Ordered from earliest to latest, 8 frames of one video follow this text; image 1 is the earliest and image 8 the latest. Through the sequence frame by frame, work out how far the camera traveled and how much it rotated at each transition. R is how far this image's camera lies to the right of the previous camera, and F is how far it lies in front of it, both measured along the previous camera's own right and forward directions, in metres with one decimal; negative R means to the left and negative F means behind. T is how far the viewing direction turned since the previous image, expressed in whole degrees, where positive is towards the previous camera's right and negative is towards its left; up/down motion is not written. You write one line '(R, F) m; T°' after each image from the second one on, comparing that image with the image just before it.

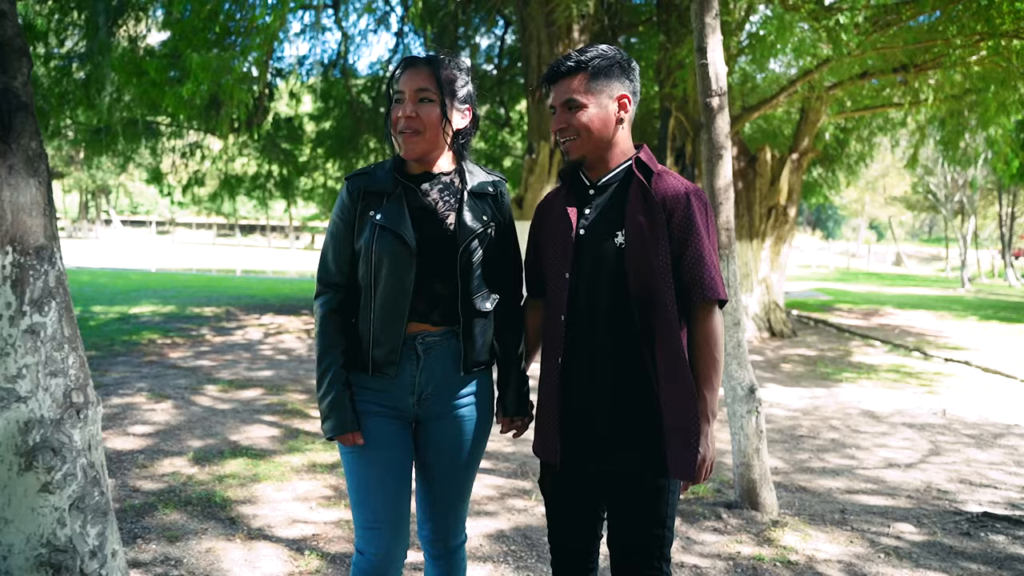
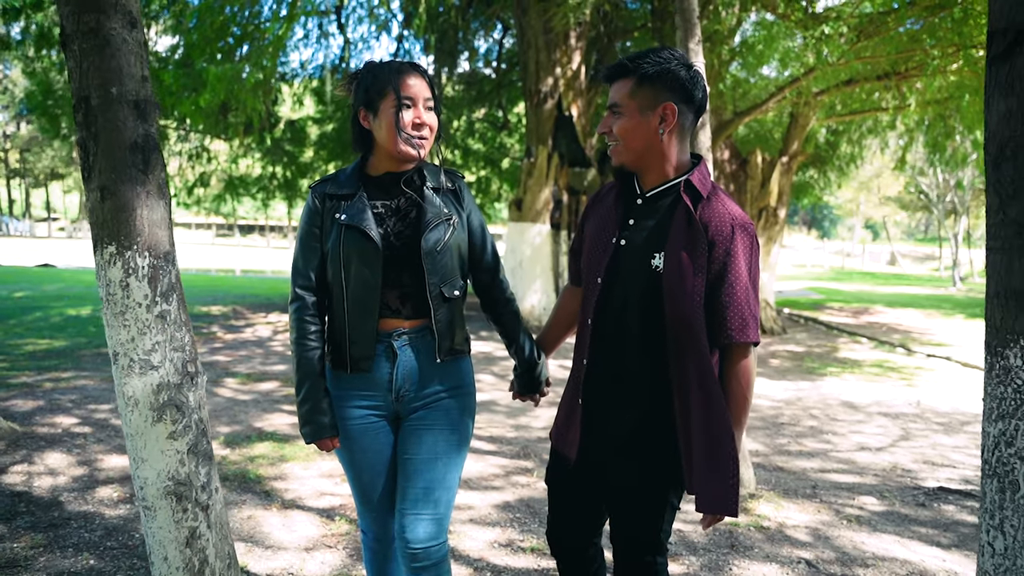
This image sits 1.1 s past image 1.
(0.0, -0.5) m; 0°
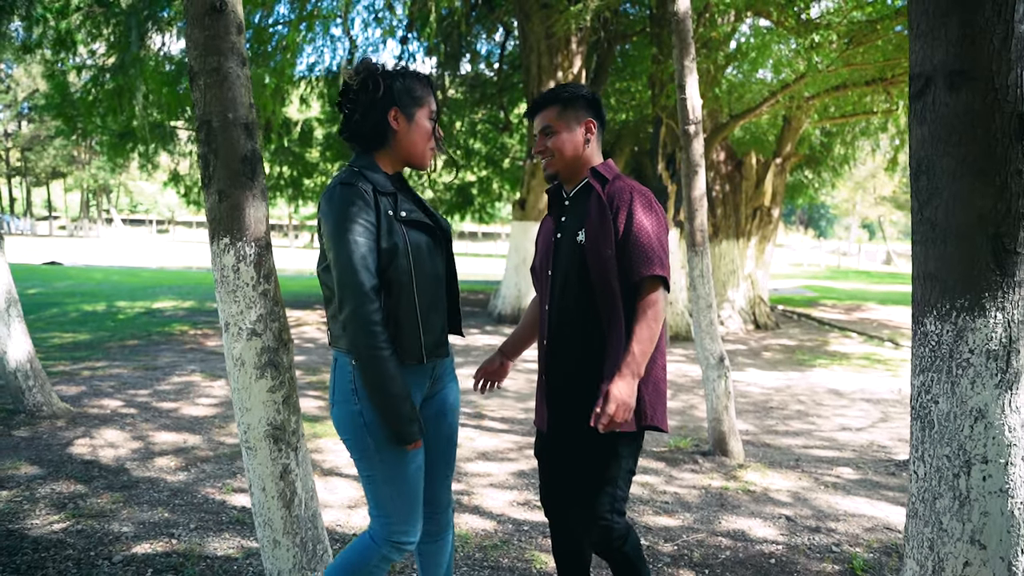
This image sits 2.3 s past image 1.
(-0.1, -0.6) m; 0°
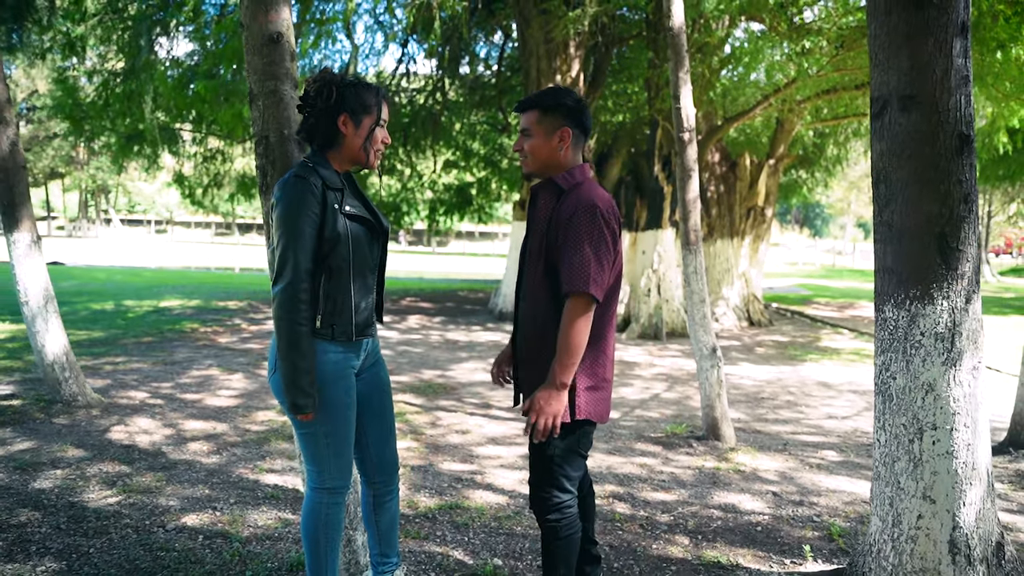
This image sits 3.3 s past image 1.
(-0.1, -0.4) m; 0°
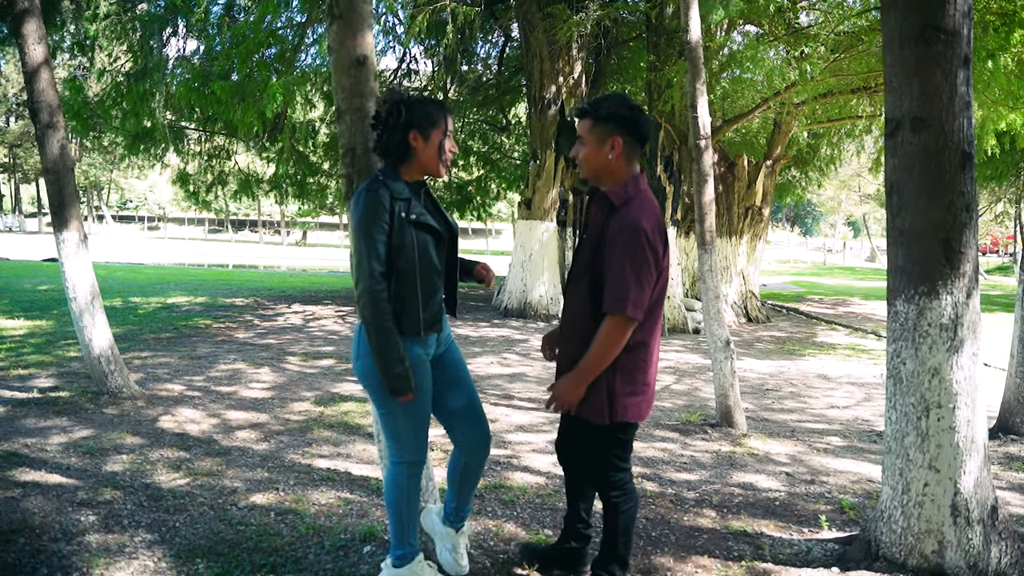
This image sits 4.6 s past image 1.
(-0.3, -0.4) m; +1°
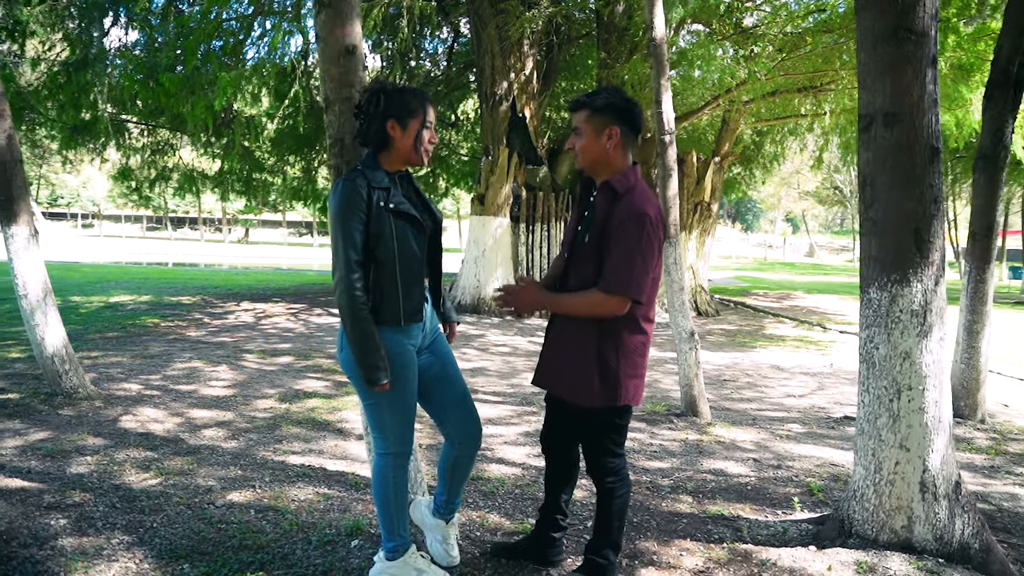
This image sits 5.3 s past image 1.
(-0.2, 0.0) m; +4°
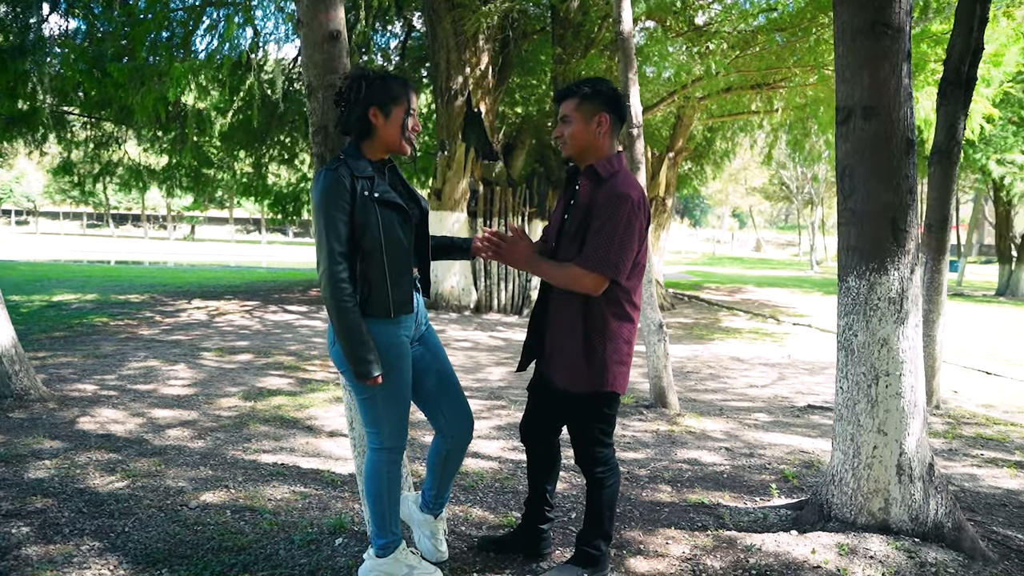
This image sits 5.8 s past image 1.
(-0.2, 0.0) m; +3°
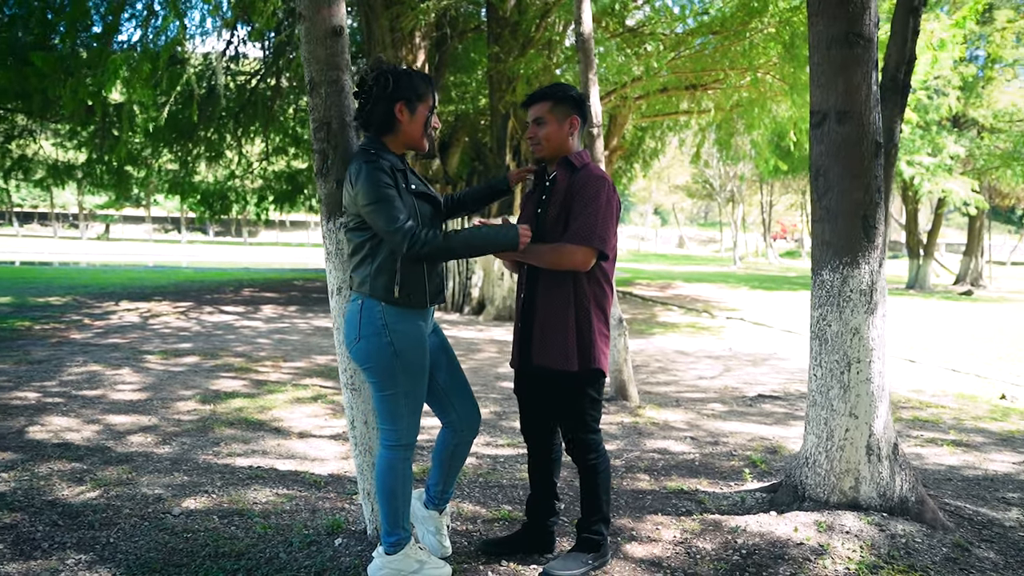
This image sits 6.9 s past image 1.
(-0.3, -0.1) m; +5°
